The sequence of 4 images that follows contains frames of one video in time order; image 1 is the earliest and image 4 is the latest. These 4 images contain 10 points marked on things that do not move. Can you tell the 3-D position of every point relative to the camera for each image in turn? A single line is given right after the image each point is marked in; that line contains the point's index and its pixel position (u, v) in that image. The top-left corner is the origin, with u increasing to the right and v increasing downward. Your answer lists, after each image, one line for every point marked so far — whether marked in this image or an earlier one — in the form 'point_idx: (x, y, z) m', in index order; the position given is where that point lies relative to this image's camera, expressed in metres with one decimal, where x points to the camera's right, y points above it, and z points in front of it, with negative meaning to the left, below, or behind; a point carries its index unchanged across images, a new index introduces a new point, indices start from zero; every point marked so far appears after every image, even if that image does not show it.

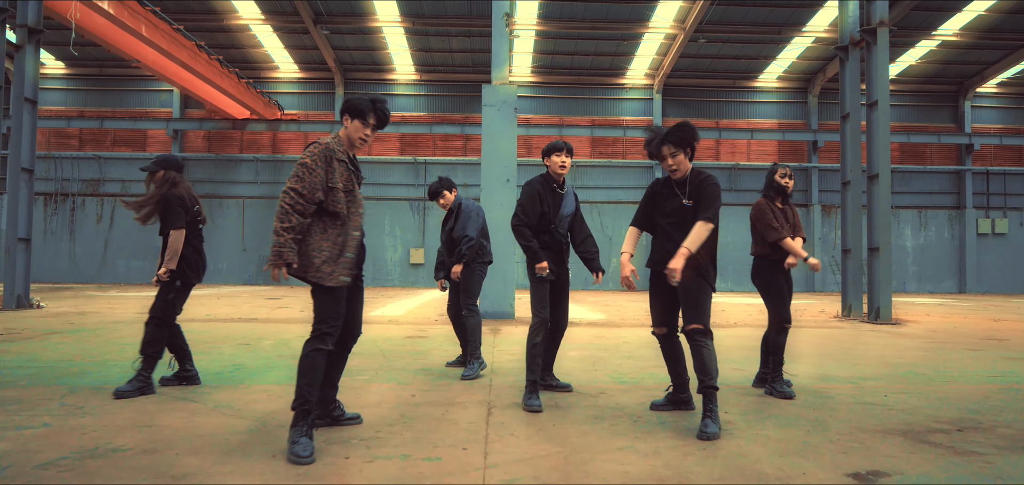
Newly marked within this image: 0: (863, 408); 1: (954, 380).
0: (+2.0, -0.9, +3.1) m
1: (+3.3, -1.0, +4.1) m
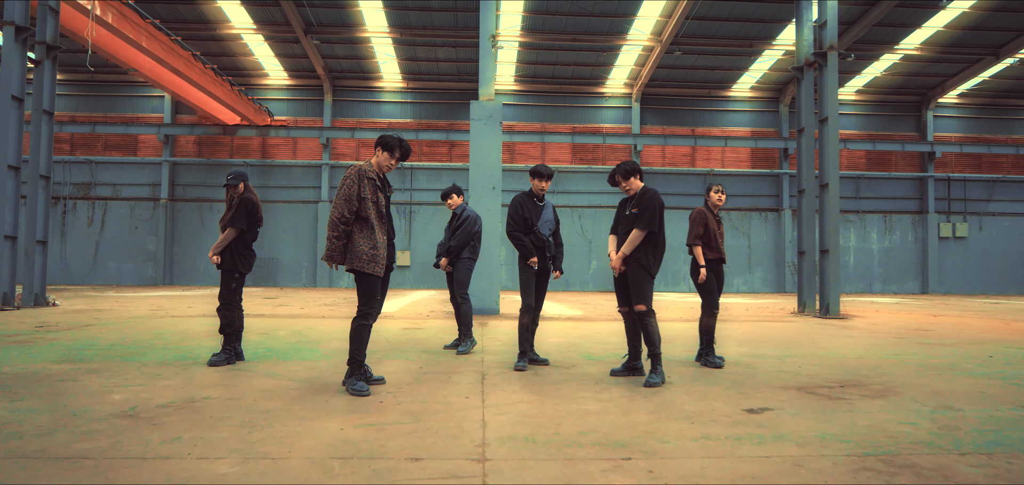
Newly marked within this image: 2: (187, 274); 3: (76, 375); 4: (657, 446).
0: (+1.9, -1.0, +4.0) m
1: (+3.2, -1.0, +5.0) m
2: (-11.1, -1.1, +18.6) m
3: (-2.7, -0.8, +3.4) m
4: (+0.6, -0.8, +2.3) m
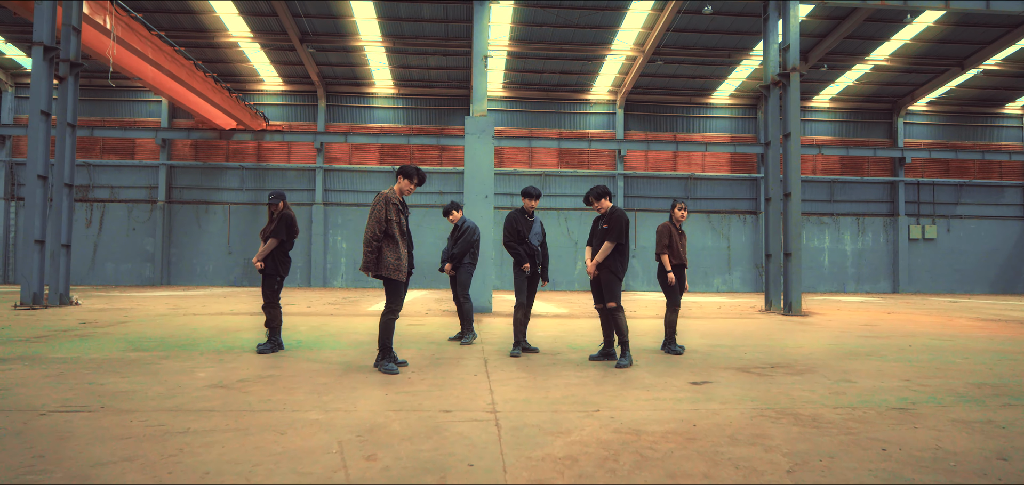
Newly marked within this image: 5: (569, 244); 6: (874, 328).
0: (+1.9, -1.0, +4.9) m
1: (+3.1, -1.1, +5.9) m
2: (-11.5, -1.1, +19.1) m
3: (-2.7, -0.9, +4.1) m
4: (+0.6, -0.9, +3.1) m
5: (+2.0, 0.0, +19.6) m
6: (+5.9, -1.4, +8.9) m
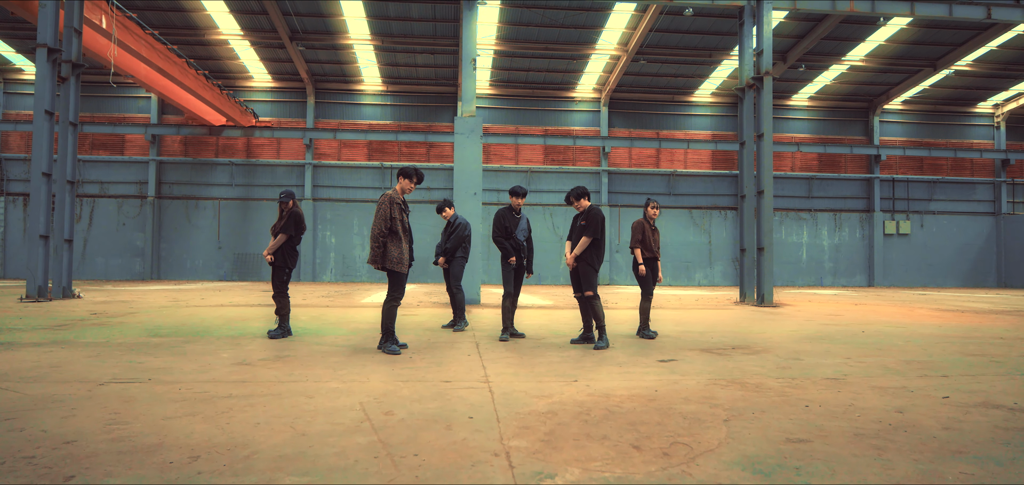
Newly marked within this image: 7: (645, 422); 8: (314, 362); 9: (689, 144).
0: (+1.8, -1.0, +5.4) m
1: (+3.0, -1.1, +6.5) m
2: (-12.0, -1.0, +19.3) m
3: (-2.8, -0.9, +4.6) m
4: (+0.5, -0.9, +3.6) m
5: (+1.6, +0.1, +20.2) m
6: (+5.7, -1.3, +9.6) m
7: (+0.6, -0.9, +2.6) m
8: (-1.4, -0.9, +3.9) m
9: (+6.3, +3.5, +19.5) m
